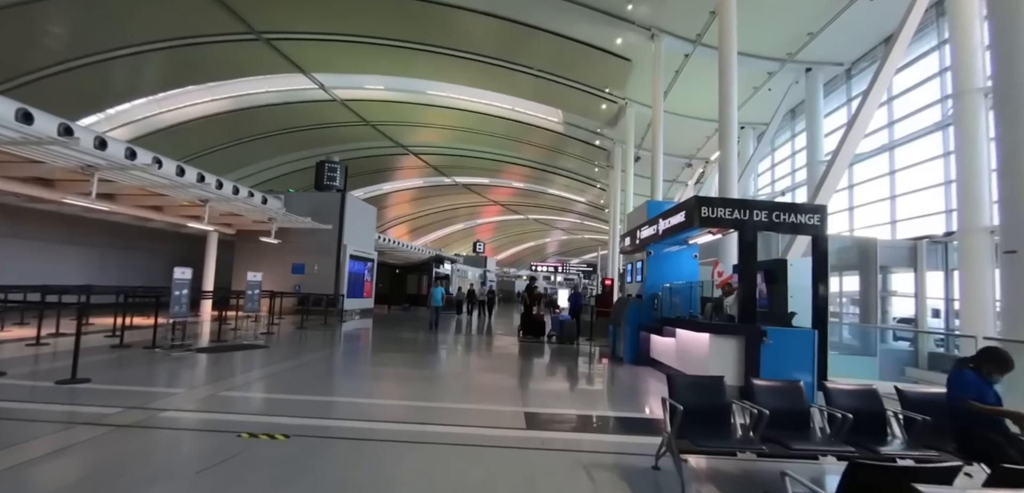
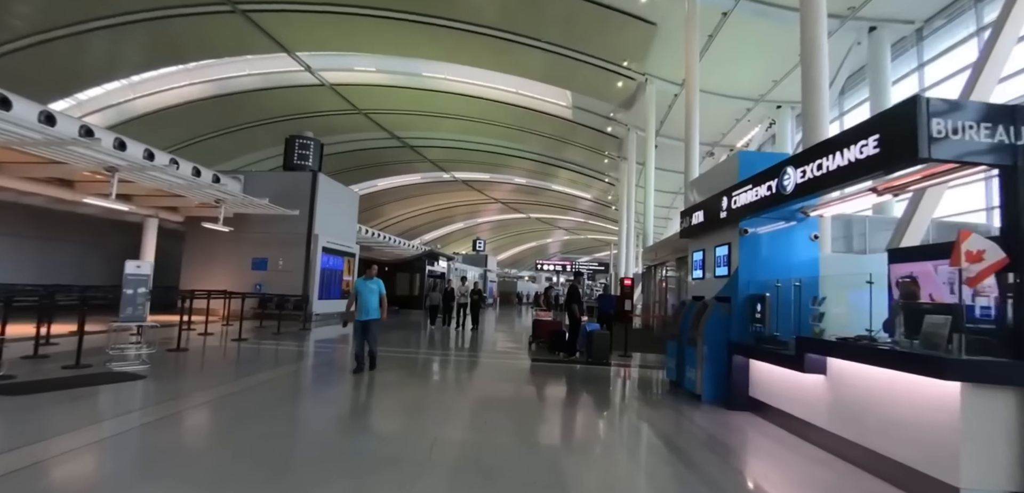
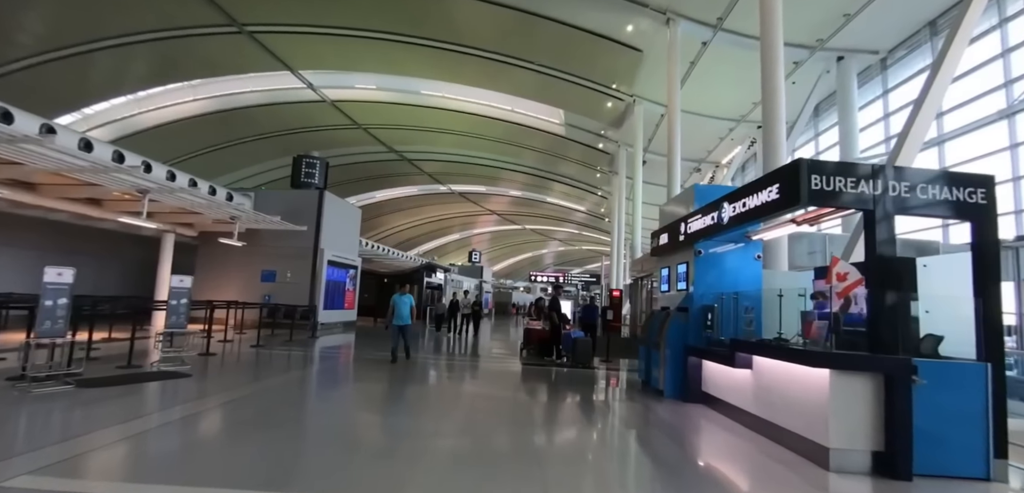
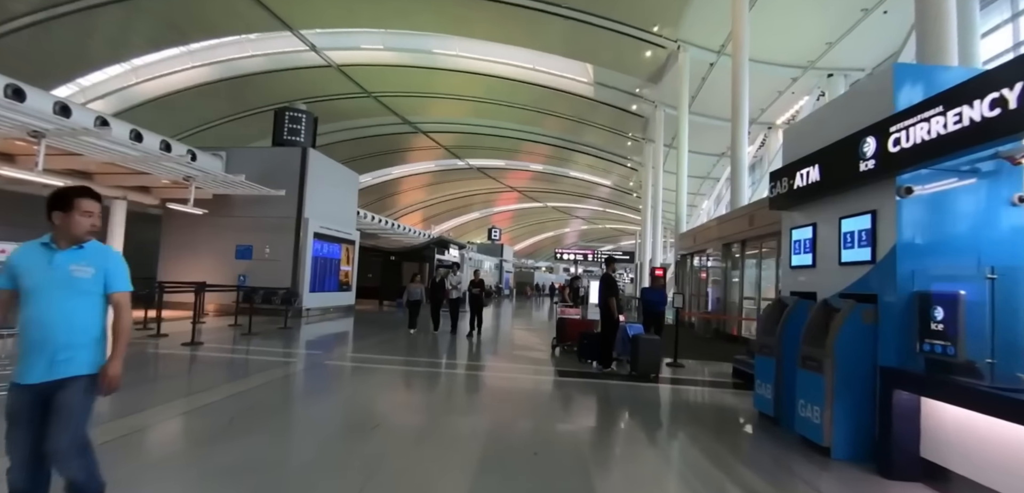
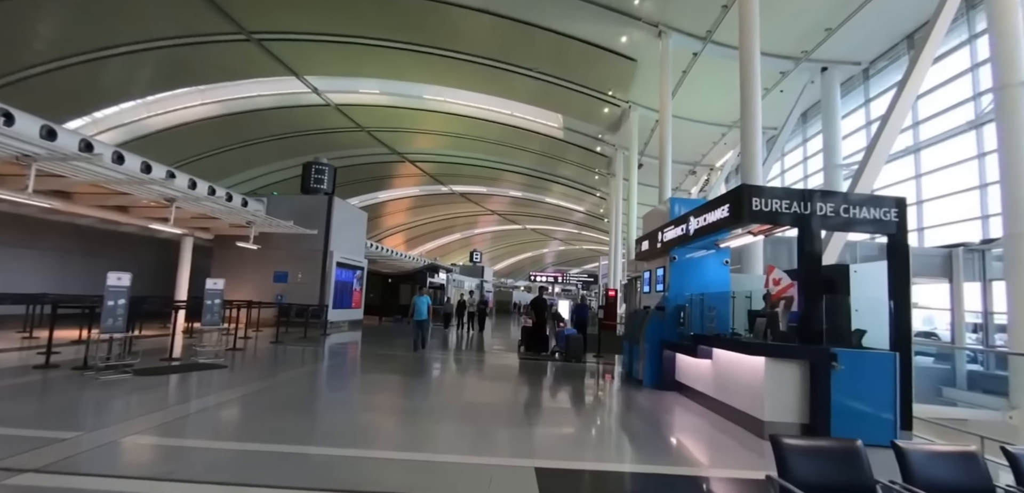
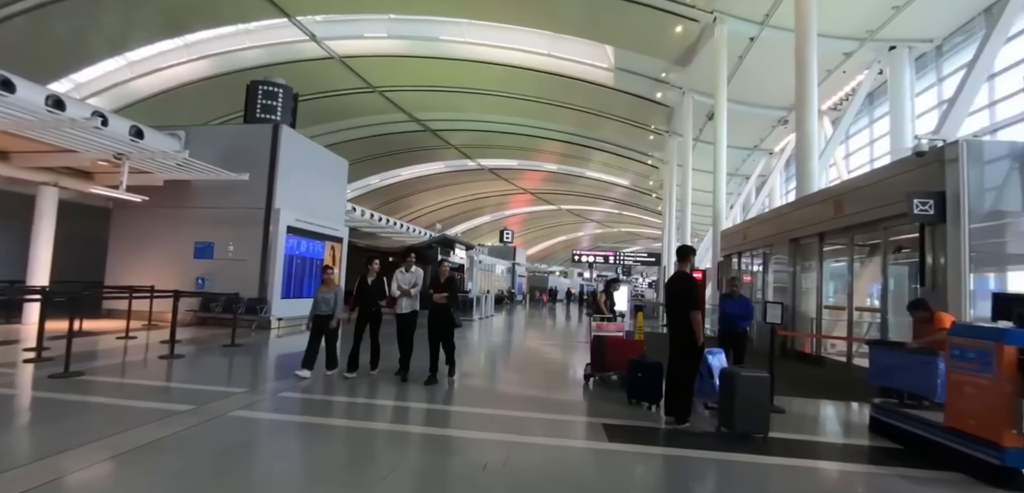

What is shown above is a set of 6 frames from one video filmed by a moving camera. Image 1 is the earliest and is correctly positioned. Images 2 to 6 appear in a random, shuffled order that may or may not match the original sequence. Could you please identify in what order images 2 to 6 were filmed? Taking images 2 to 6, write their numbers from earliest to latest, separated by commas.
5, 3, 2, 4, 6
